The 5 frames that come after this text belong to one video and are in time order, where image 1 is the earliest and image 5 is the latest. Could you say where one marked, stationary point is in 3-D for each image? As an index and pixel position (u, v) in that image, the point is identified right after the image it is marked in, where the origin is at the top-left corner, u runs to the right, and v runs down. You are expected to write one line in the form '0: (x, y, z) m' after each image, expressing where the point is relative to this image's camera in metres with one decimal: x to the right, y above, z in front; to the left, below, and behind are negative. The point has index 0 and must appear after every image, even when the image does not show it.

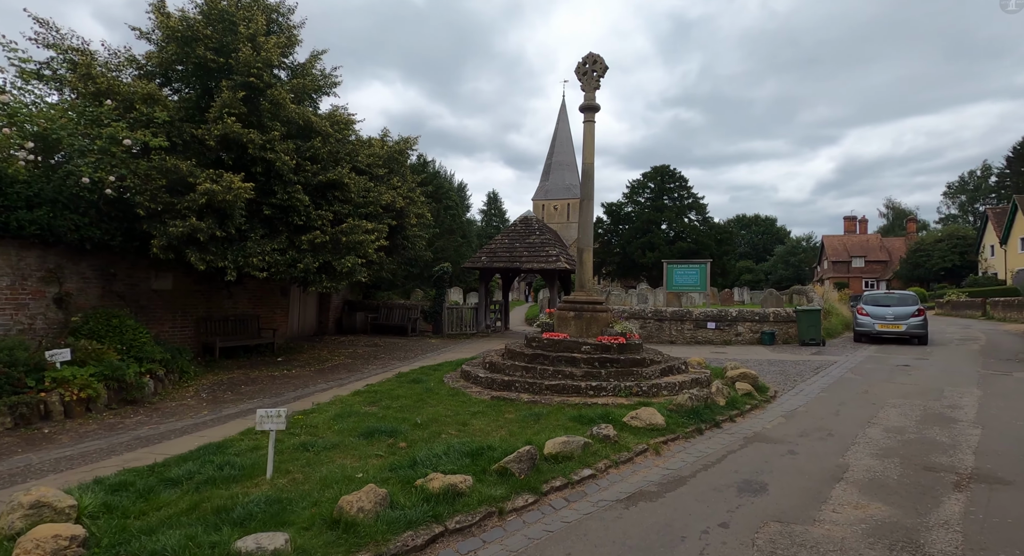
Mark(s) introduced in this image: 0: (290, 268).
0: (-4.4, +0.2, +11.5) m
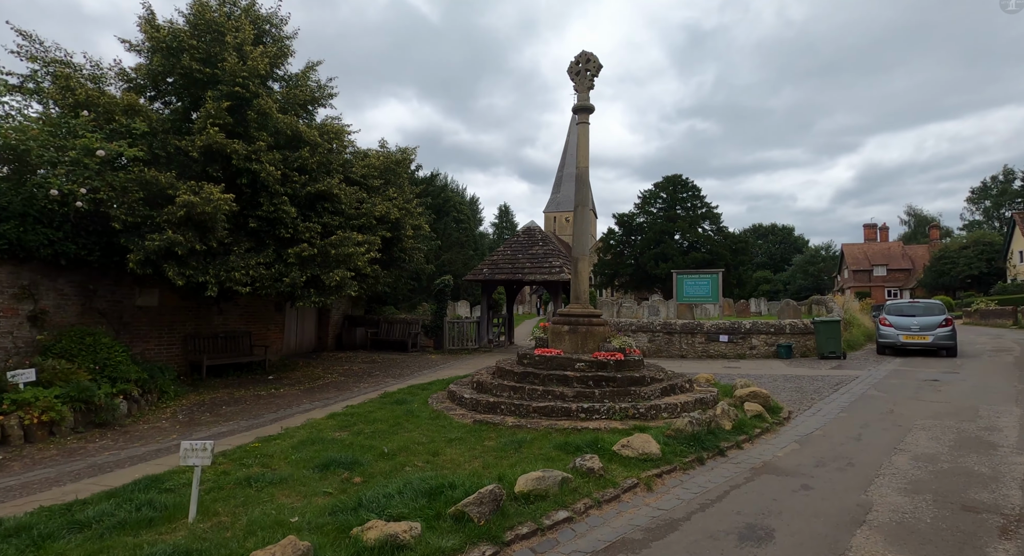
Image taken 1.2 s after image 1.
0: (-4.5, -0.1, +11.0) m
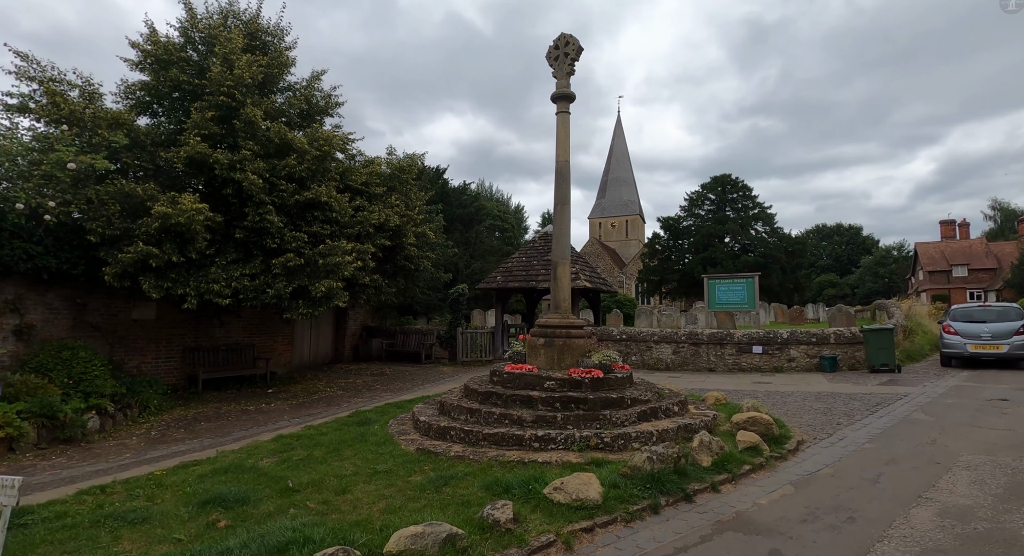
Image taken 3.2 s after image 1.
0: (-4.6, -0.3, +10.6) m
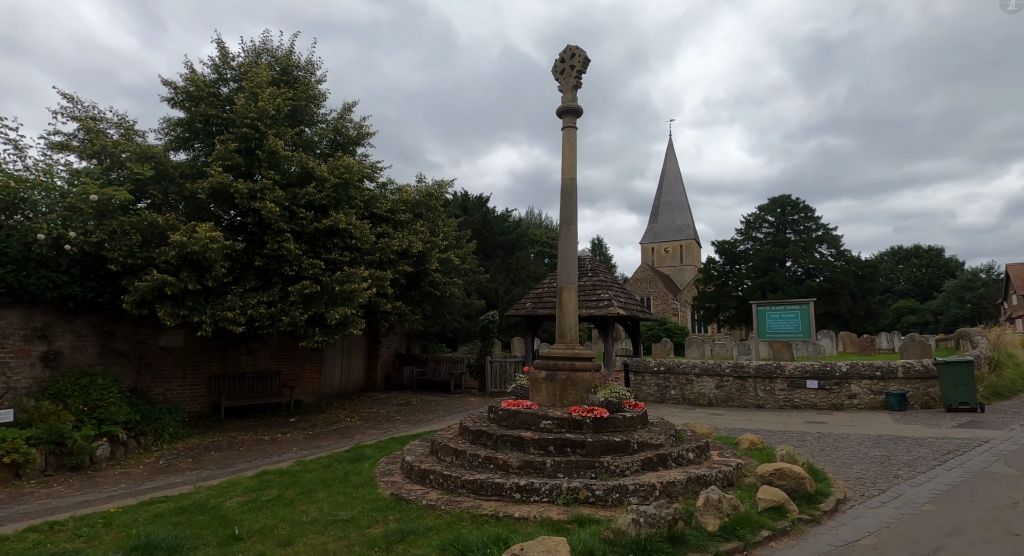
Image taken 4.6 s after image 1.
0: (-4.3, -0.8, +10.4) m
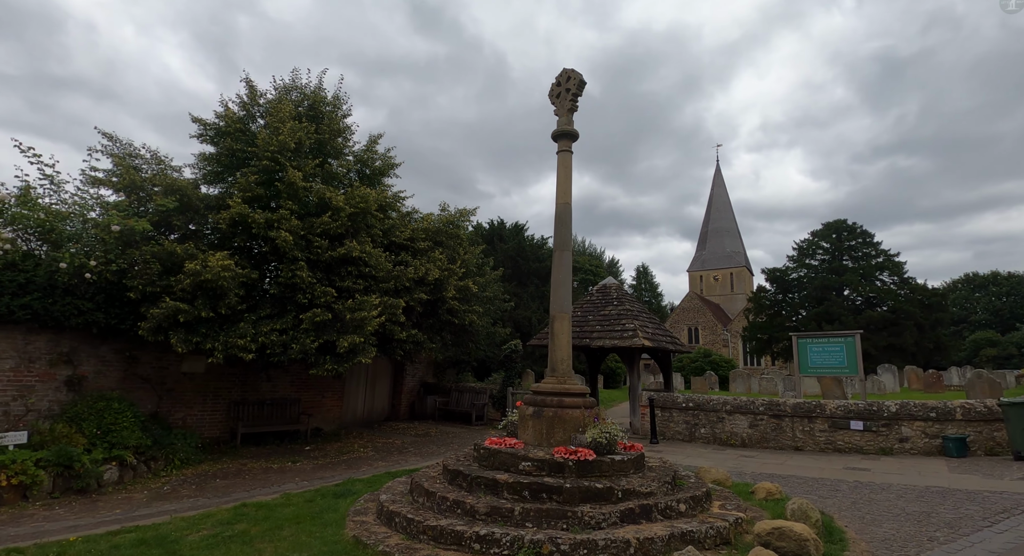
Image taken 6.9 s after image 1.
0: (-4.0, -1.3, +10.4) m
